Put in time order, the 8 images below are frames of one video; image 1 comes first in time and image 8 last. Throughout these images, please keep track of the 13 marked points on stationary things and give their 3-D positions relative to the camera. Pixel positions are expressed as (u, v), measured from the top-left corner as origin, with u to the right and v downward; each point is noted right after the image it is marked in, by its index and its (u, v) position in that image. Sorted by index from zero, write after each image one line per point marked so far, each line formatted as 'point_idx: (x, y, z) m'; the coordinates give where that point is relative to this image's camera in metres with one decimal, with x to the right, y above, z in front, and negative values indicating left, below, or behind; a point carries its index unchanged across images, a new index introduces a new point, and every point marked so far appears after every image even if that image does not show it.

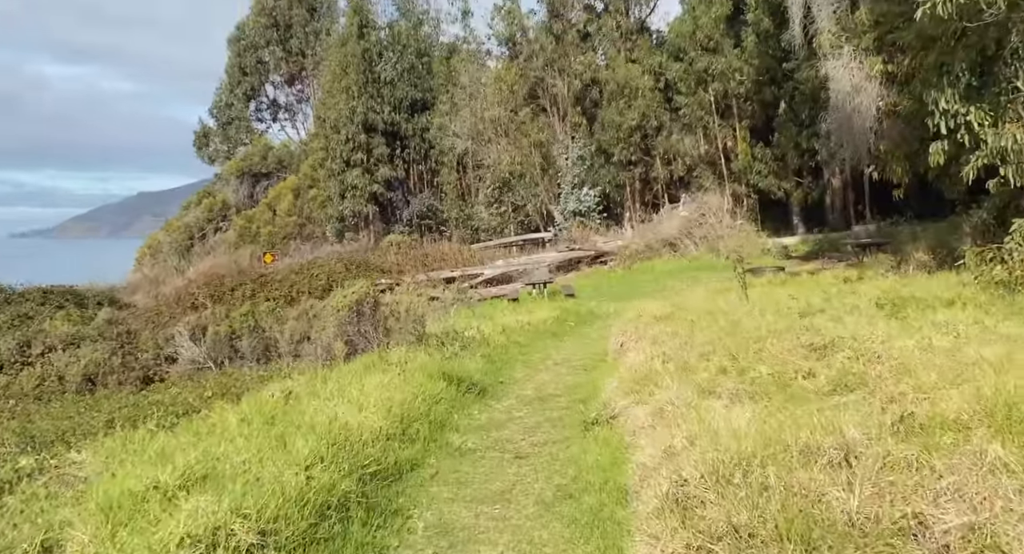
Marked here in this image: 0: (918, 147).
0: (+7.0, +2.2, +14.0) m
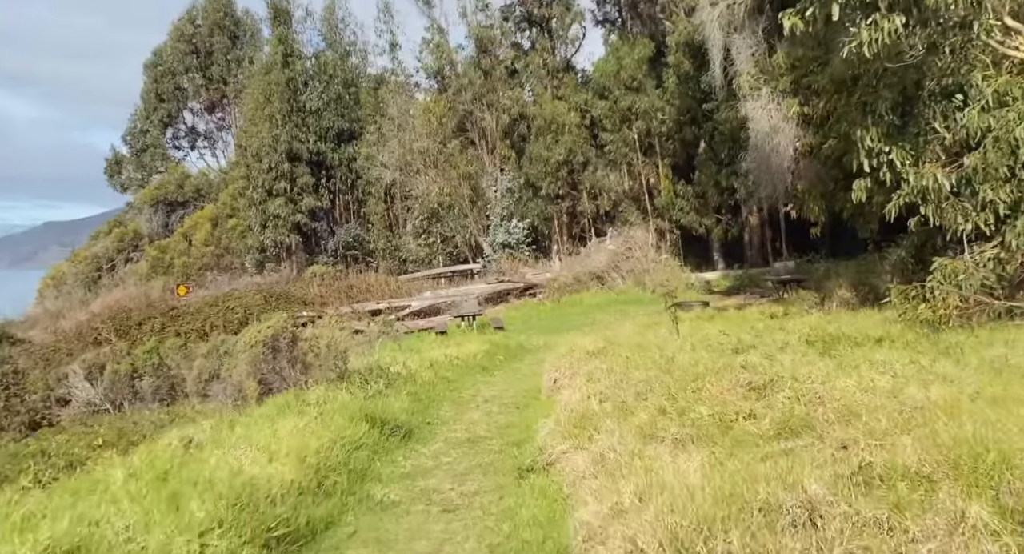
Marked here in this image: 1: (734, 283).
0: (+5.7, +1.6, +14.4) m
1: (+4.8, -0.1, +17.9) m
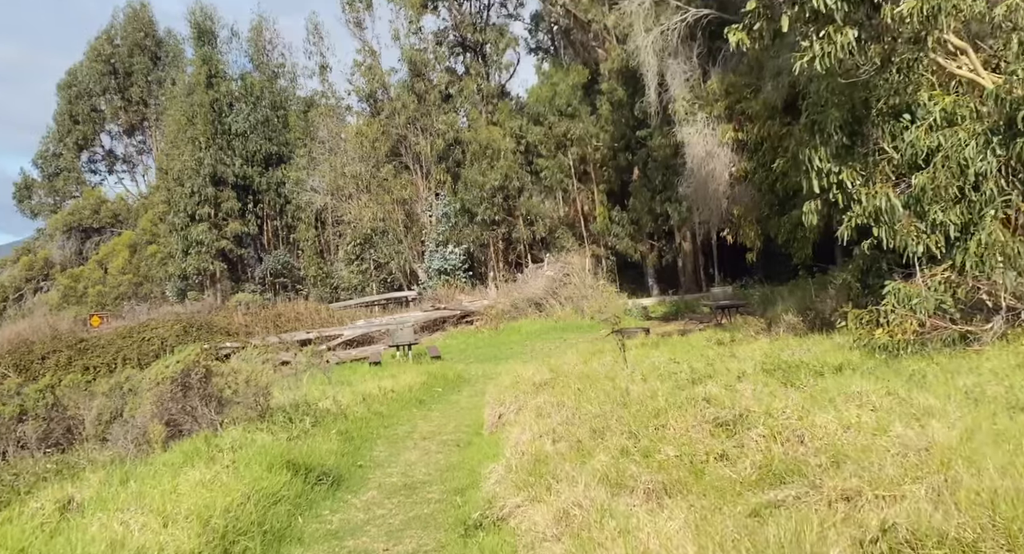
0: (+4.6, +1.1, +14.4) m
1: (+3.4, -0.7, +17.7) m
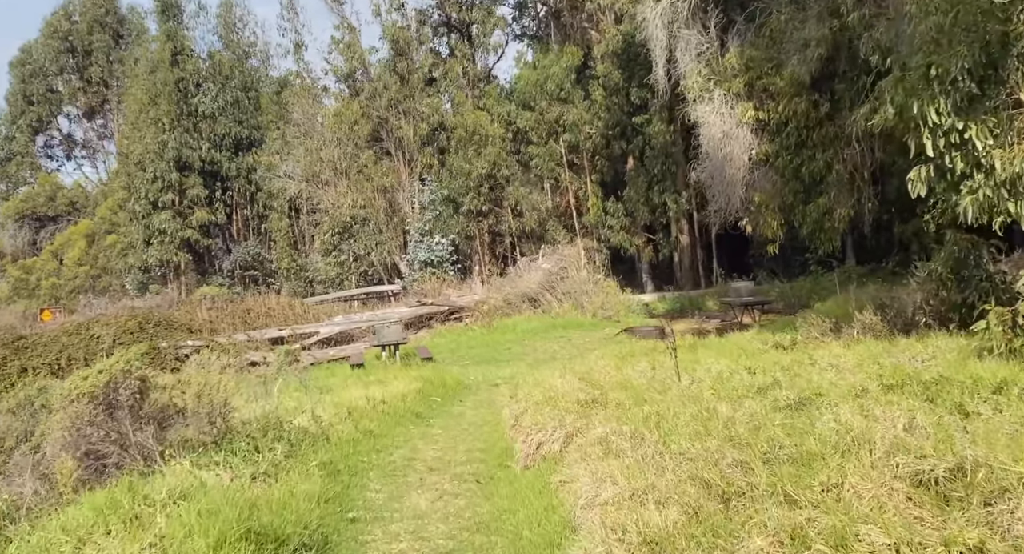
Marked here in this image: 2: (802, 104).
0: (+4.5, +1.2, +13.1) m
1: (+3.3, -0.6, +16.4) m
2: (+4.2, +2.5, +11.9) m
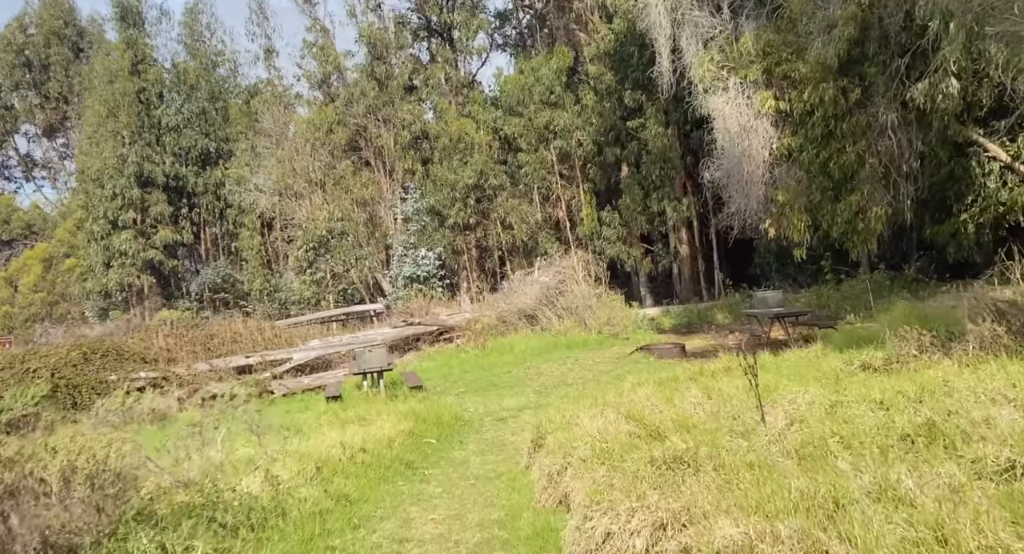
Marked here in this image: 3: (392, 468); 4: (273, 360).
0: (+4.5, +1.1, +11.7) m
1: (+3.2, -0.8, +14.9) m
2: (+4.1, +2.4, +10.6) m
3: (-0.8, -1.3, +5.4) m
4: (-3.8, -1.3, +12.8) m
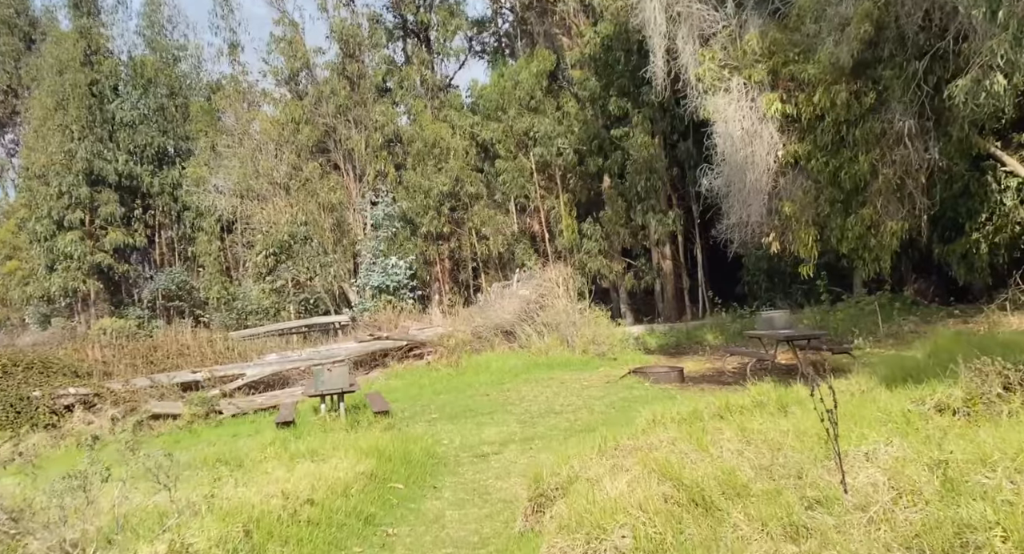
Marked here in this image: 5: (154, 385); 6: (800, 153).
0: (+4.2, +0.9, +10.7) m
1: (+2.8, -1.1, +13.9) m
2: (+3.9, +2.2, +9.6) m
3: (-0.9, -1.3, +4.2) m
4: (-4.1, -1.4, +11.5) m
5: (-4.8, -1.4, +10.8) m
6: (+3.9, +1.7, +10.9) m
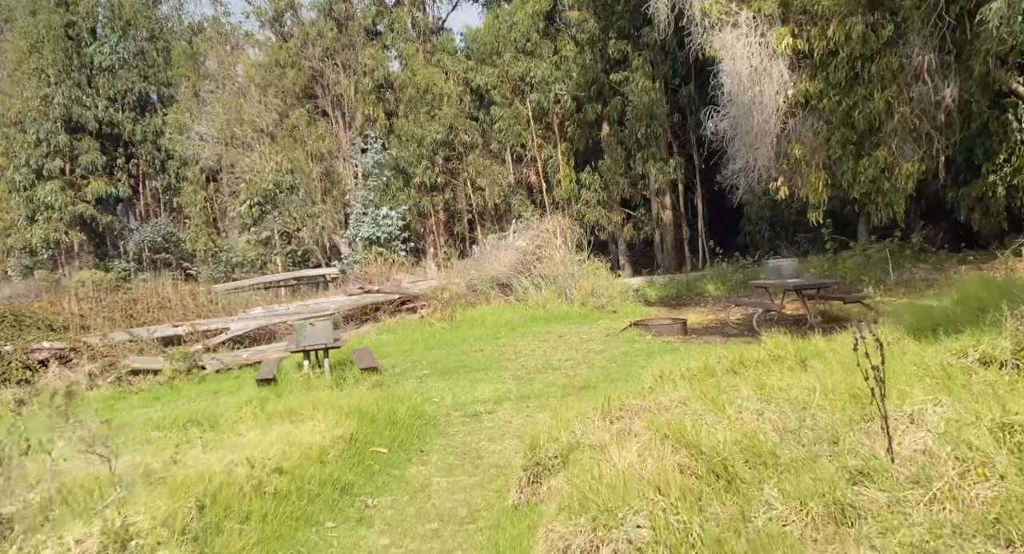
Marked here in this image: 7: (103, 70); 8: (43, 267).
0: (+4.1, +1.5, +10.2) m
1: (+2.7, -0.2, +13.4) m
2: (+3.9, +2.8, +9.0) m
3: (-0.9, -1.0, +3.8) m
4: (-4.2, -0.7, +11.1) m
5: (-4.9, -0.8, +10.4) m
6: (+3.8, +2.3, +10.3) m
7: (-9.9, +5.0, +19.6) m
8: (-11.2, +0.2, +19.3) m
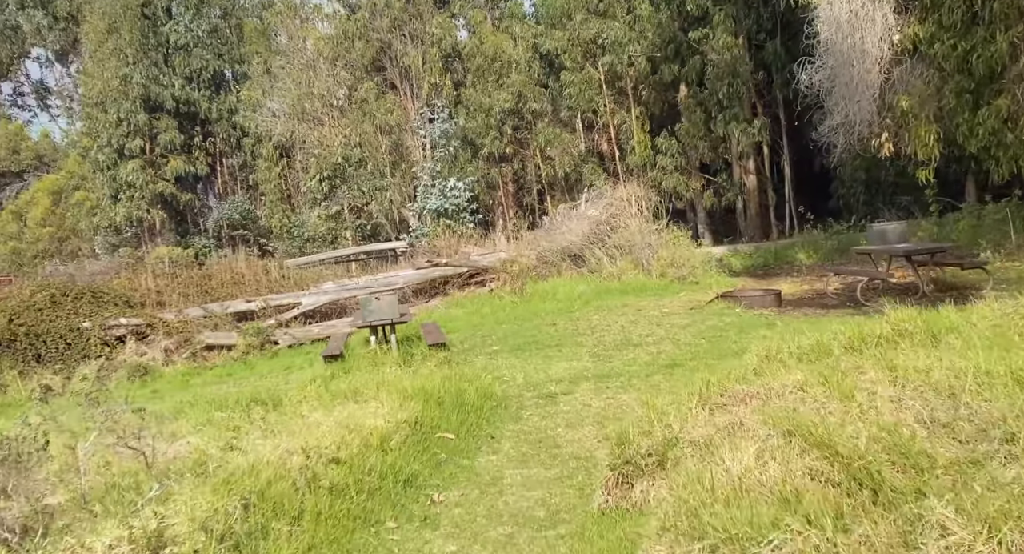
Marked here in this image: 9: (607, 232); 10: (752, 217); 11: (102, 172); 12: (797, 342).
0: (+5.0, +1.9, +9.2) m
1: (+3.9, +0.3, +12.6) m
2: (+4.6, +3.1, +8.0) m
3: (-0.5, -0.9, +3.3) m
4: (-3.2, -0.4, +10.9) m
5: (-3.9, -0.5, +10.3) m
6: (+4.7, +2.7, +9.3) m
7: (-8.2, +5.6, +19.8) m
8: (-9.4, +0.8, +19.8) m
9: (+1.5, +0.7, +12.0) m
10: (+4.8, +1.2, +15.7) m
11: (-9.7, +2.5, +19.2) m
12: (+1.6, -0.3, +4.5) m
